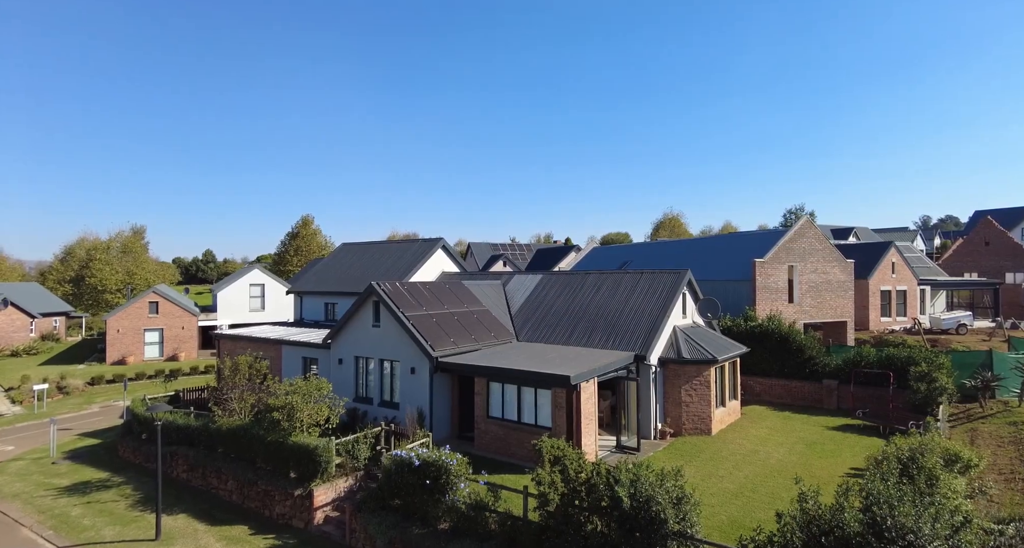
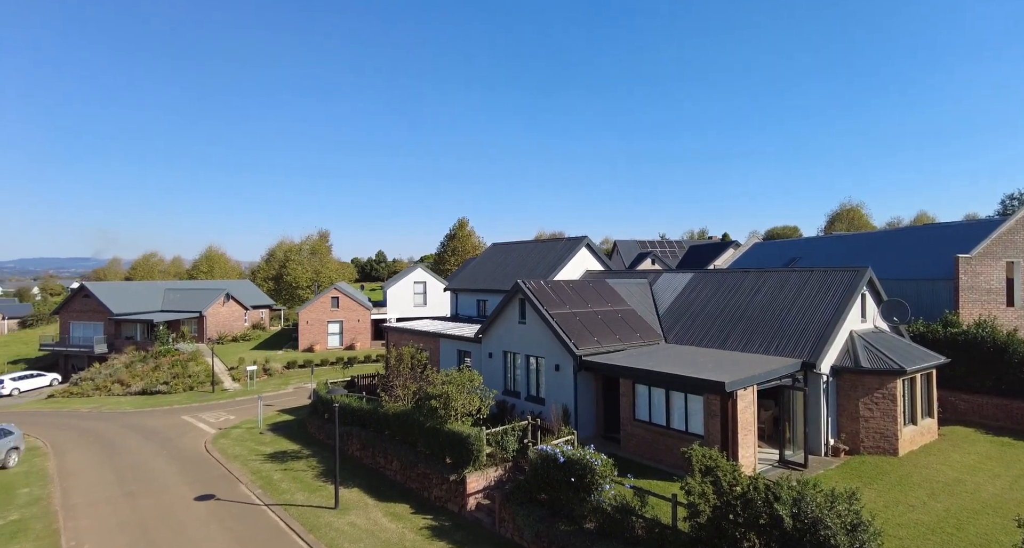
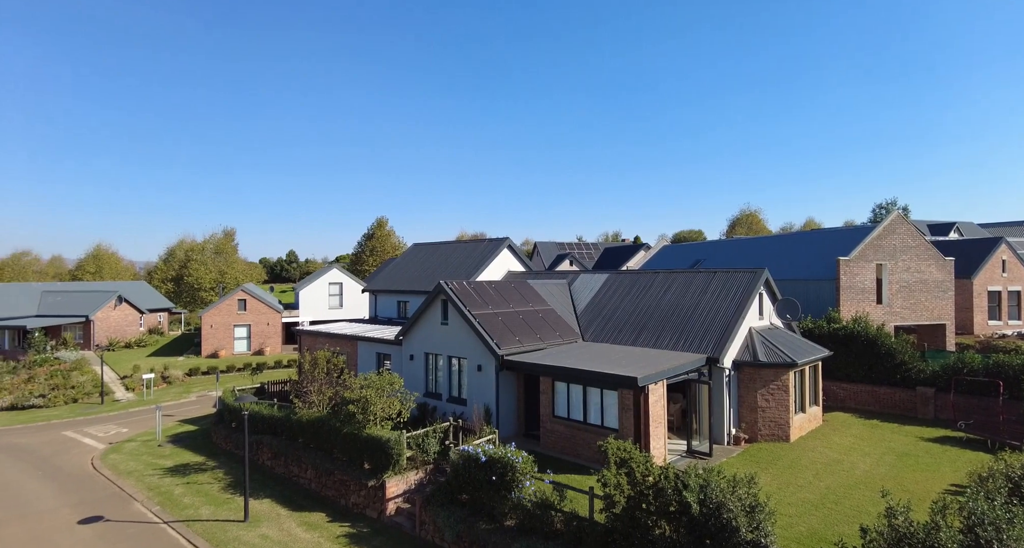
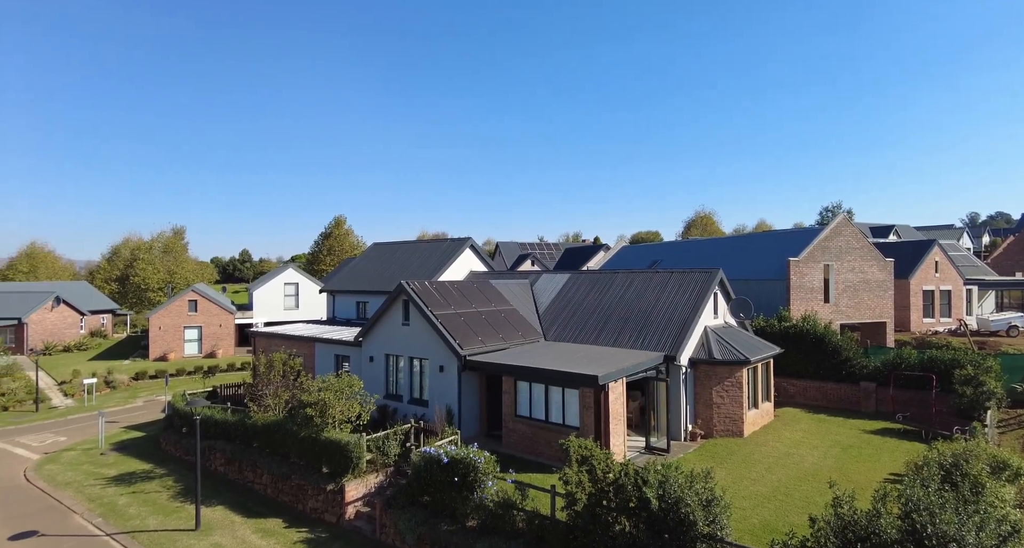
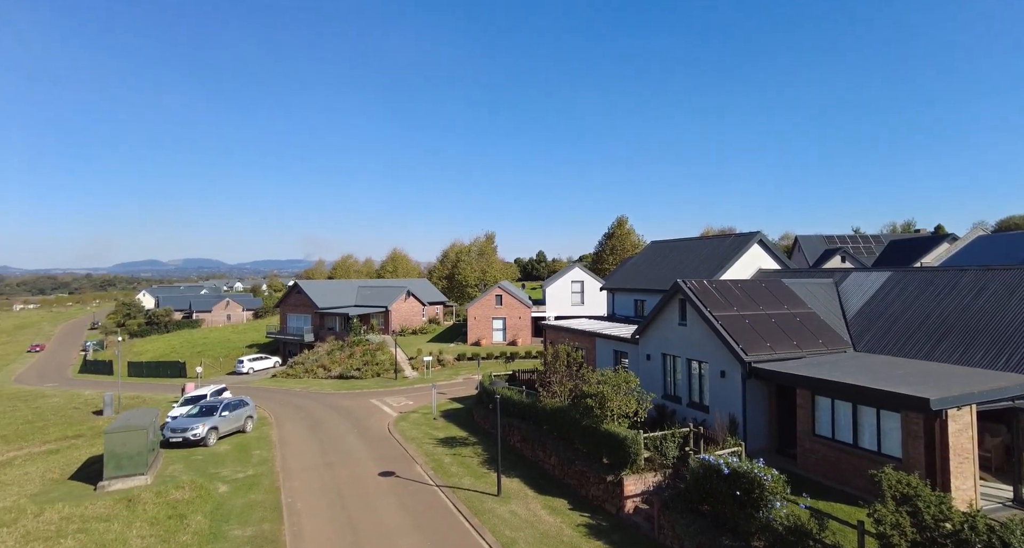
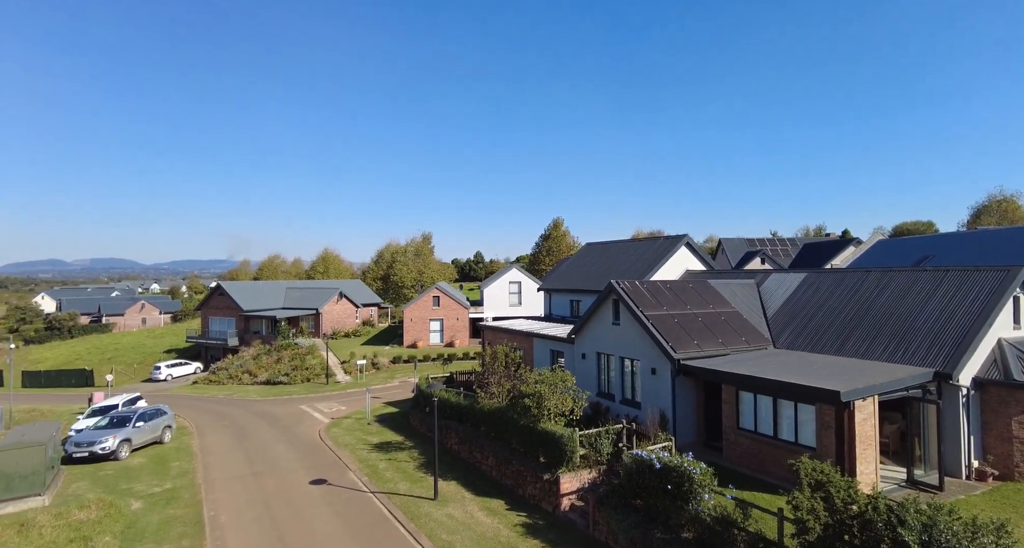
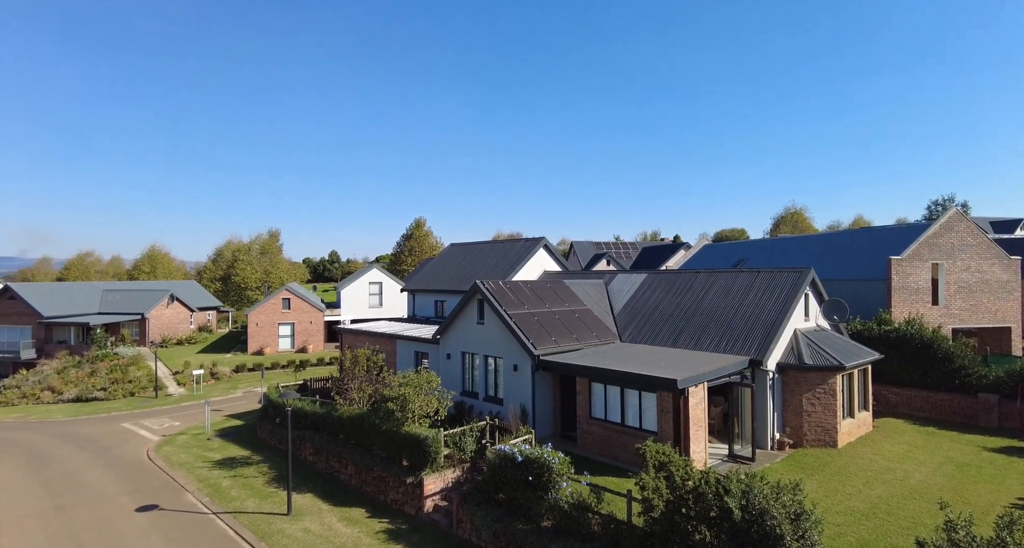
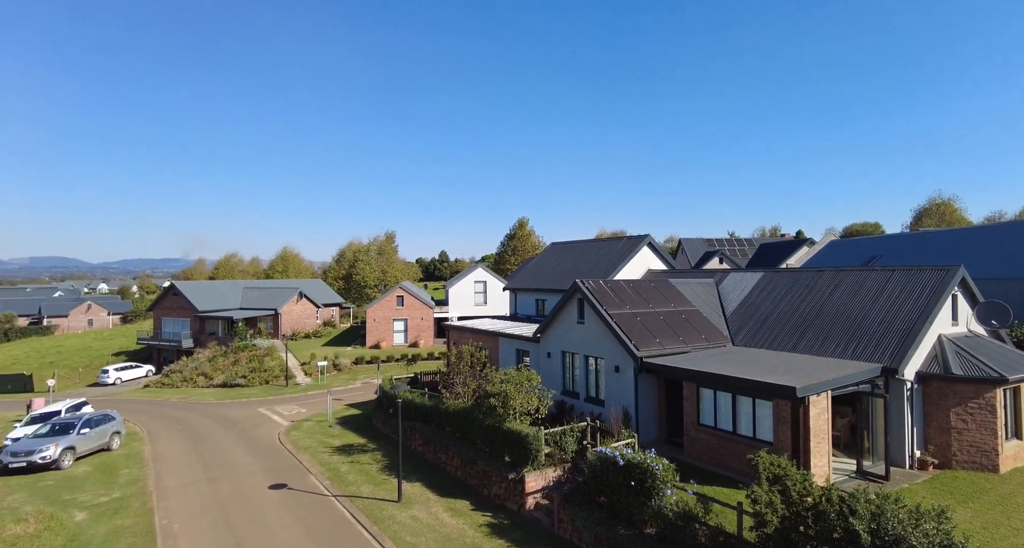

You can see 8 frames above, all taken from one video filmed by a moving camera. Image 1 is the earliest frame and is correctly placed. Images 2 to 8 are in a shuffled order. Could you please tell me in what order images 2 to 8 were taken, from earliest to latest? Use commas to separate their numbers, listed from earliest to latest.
4, 3, 7, 2, 8, 6, 5
